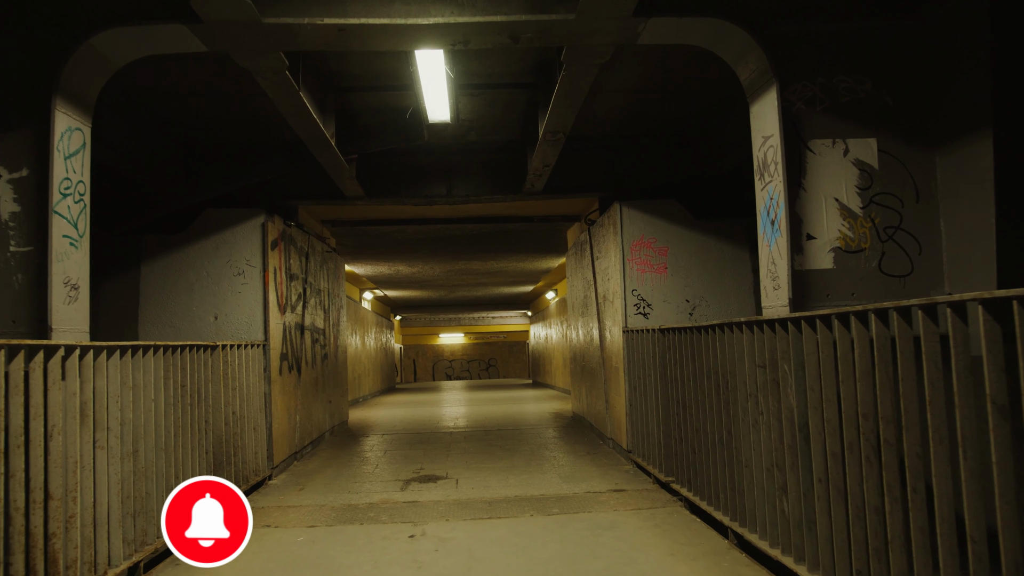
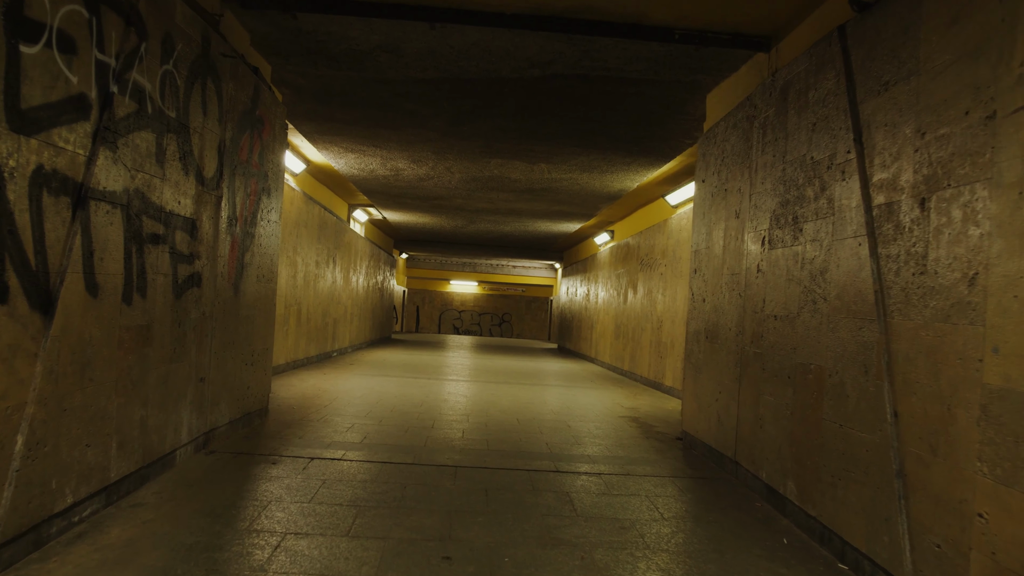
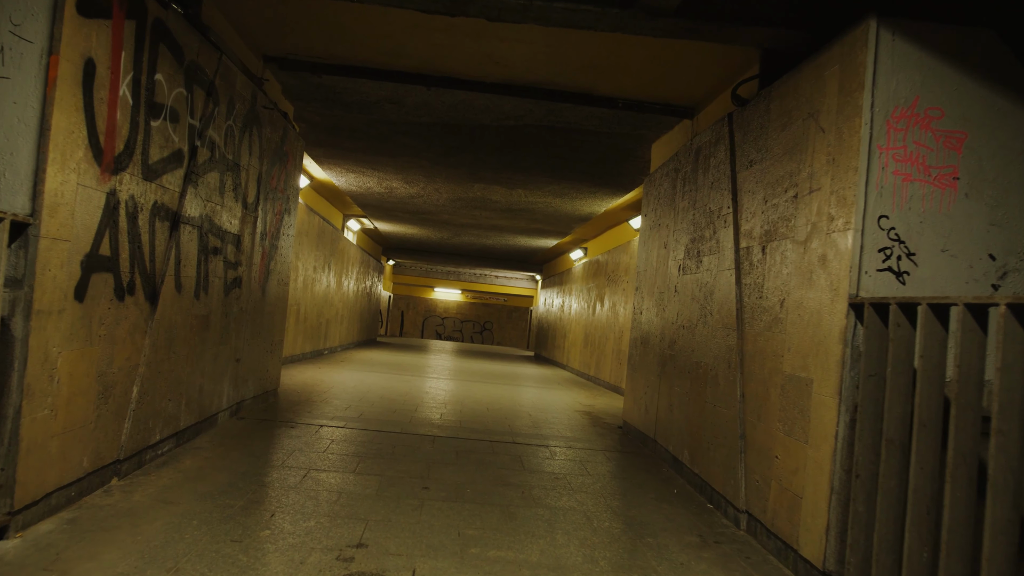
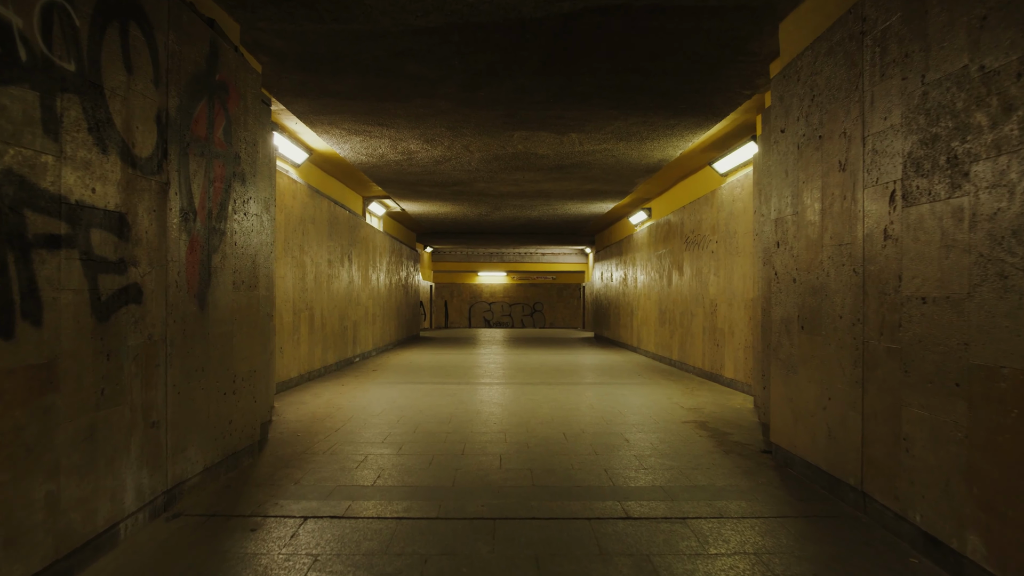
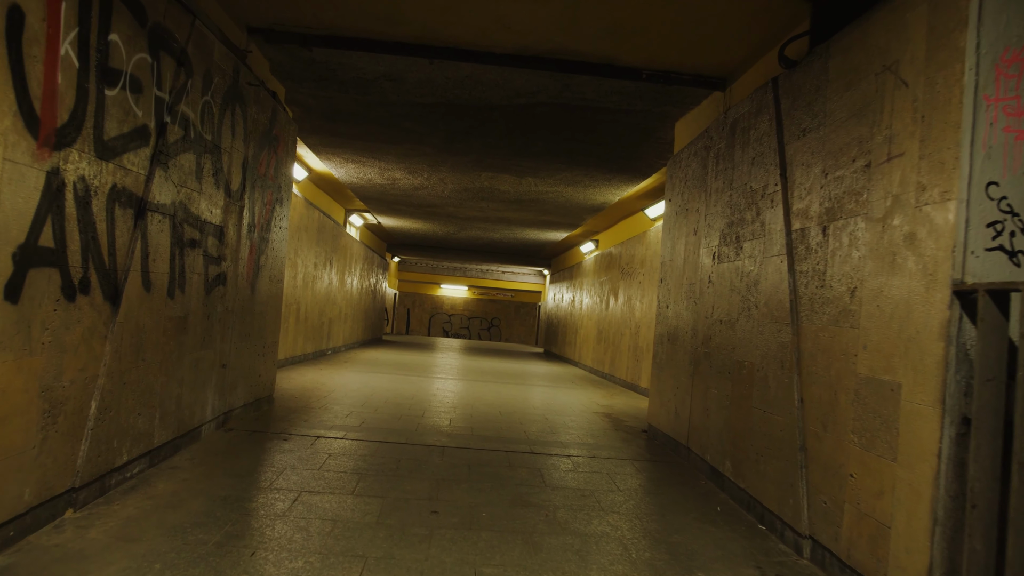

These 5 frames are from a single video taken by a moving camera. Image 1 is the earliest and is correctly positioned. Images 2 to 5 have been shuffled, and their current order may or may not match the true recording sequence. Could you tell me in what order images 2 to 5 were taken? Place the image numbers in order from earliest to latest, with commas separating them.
3, 5, 2, 4
